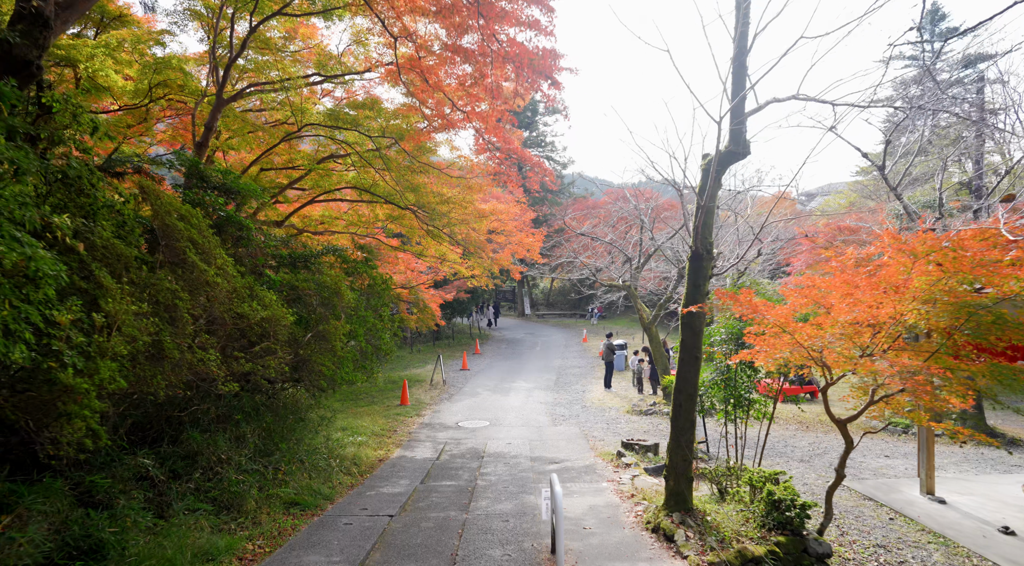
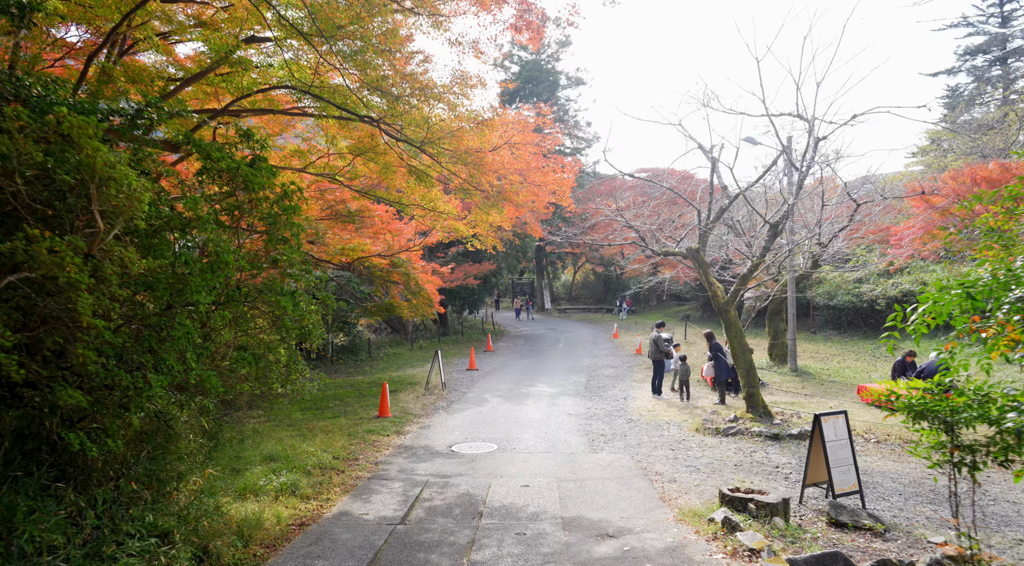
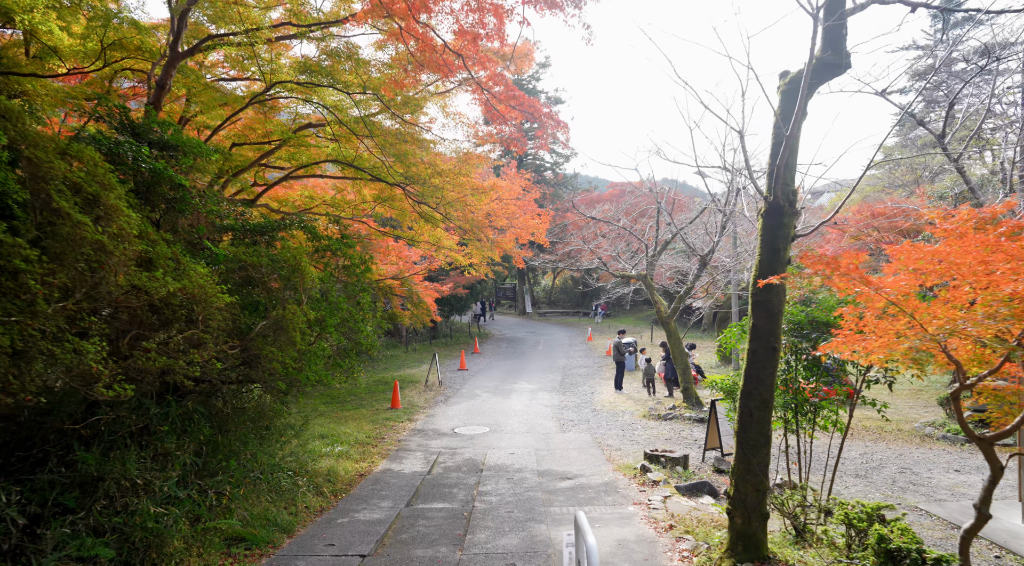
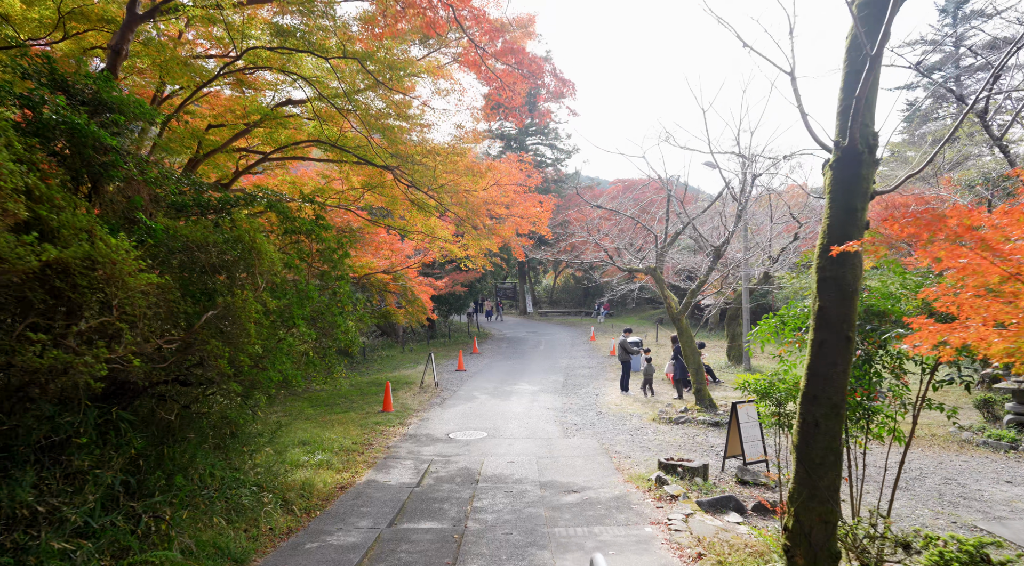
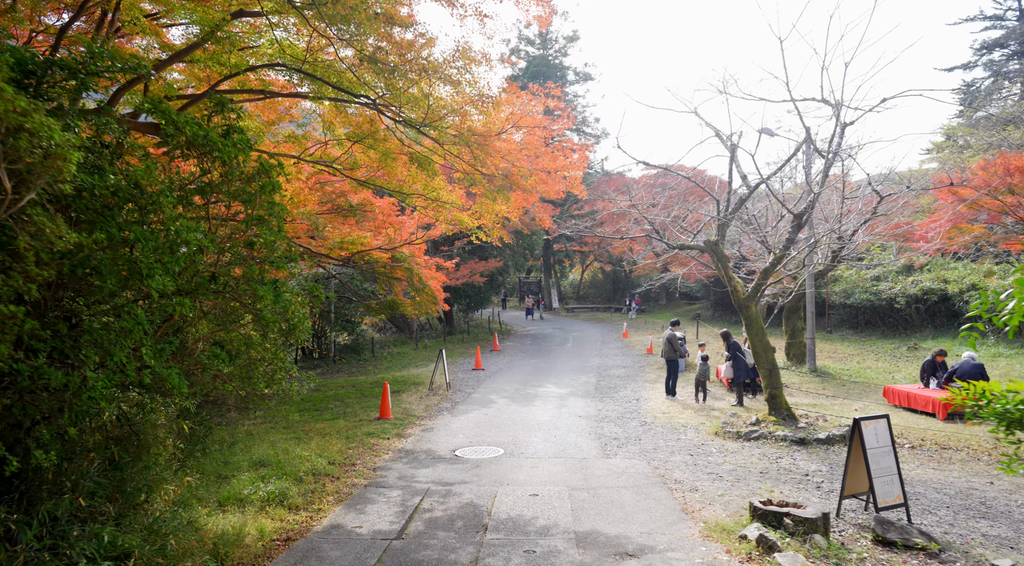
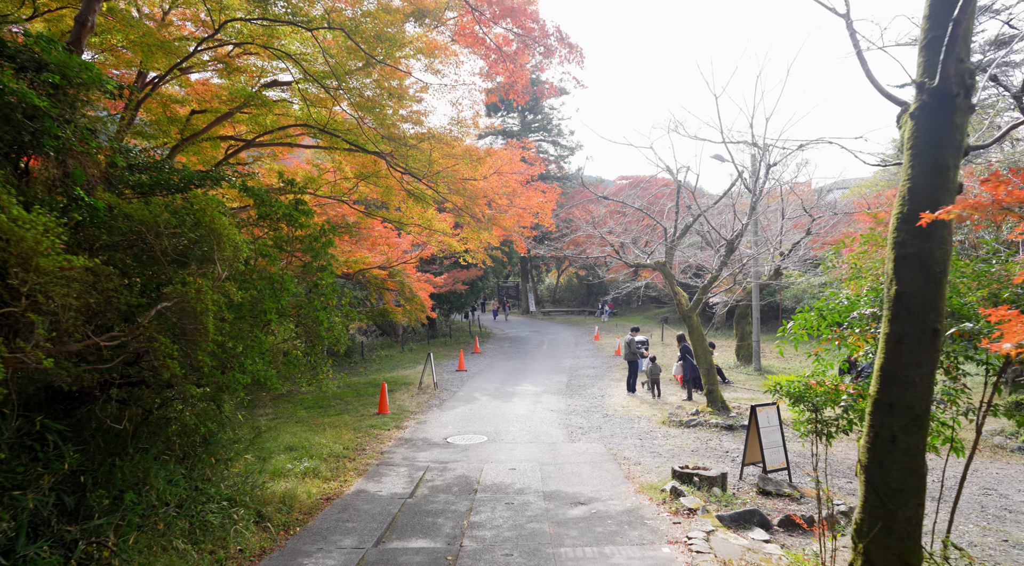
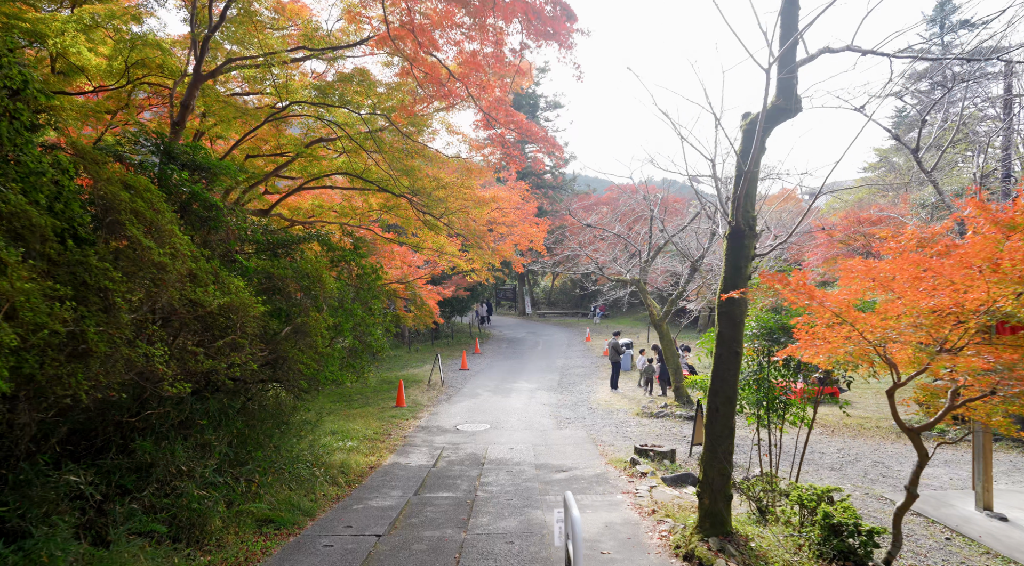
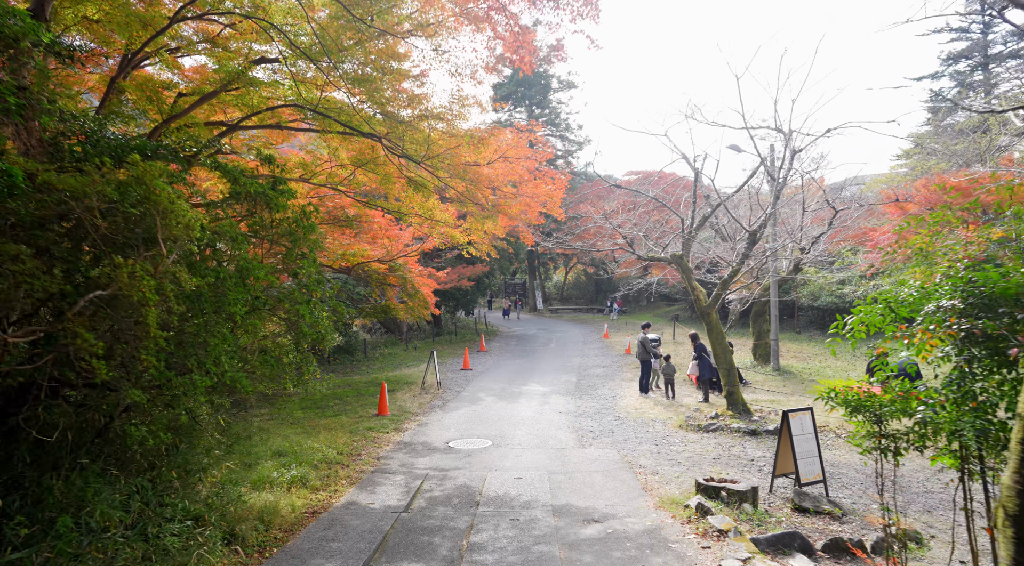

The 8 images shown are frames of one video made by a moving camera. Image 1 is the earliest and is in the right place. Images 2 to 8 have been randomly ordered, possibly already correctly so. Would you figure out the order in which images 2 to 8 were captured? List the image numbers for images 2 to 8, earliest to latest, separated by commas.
7, 3, 4, 6, 8, 2, 5
